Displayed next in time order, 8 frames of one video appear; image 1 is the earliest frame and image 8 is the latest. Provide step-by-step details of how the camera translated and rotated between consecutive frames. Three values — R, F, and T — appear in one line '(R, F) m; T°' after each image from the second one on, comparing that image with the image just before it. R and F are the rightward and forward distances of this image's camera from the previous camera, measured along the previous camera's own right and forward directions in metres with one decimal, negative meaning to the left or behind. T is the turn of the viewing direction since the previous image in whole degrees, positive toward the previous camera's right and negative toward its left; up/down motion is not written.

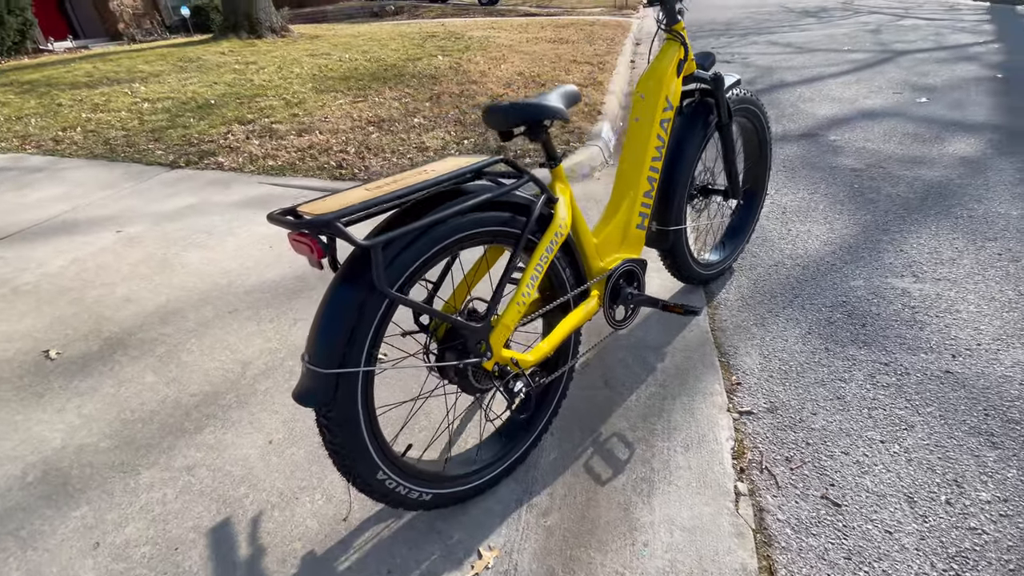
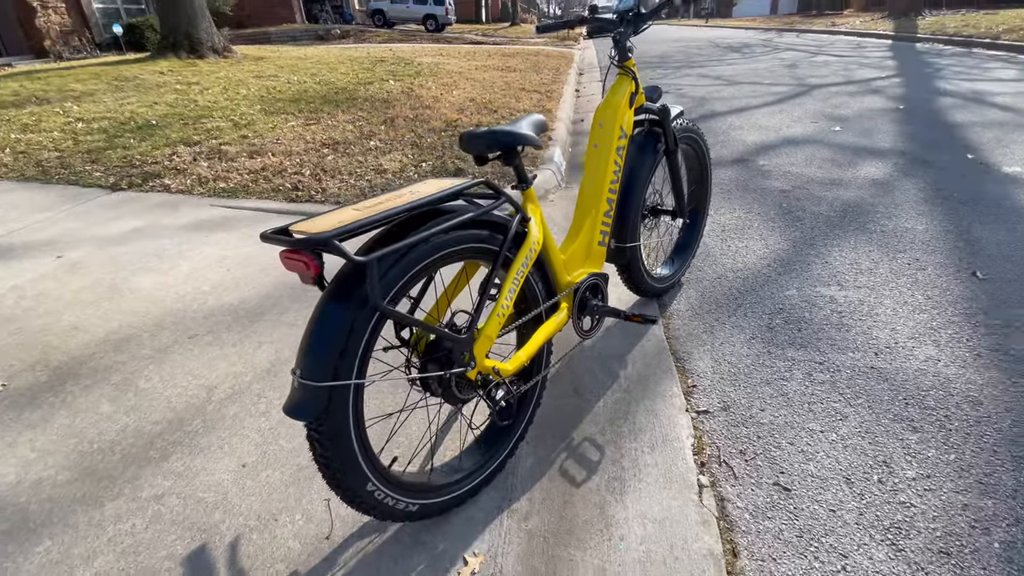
(-0.1, -0.1) m; +6°
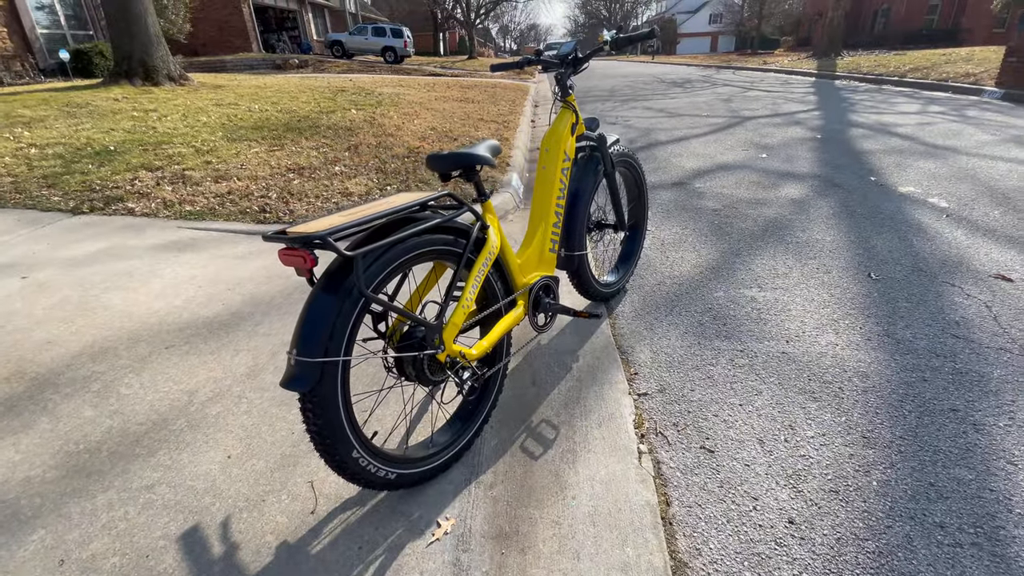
(0.0, -0.3) m; +5°
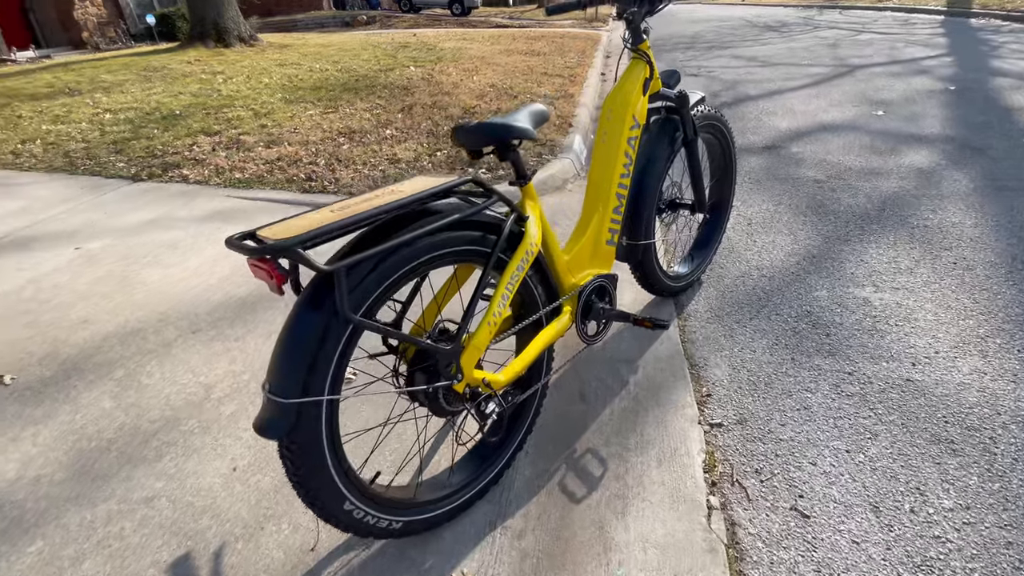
(+0.1, +0.4) m; -8°
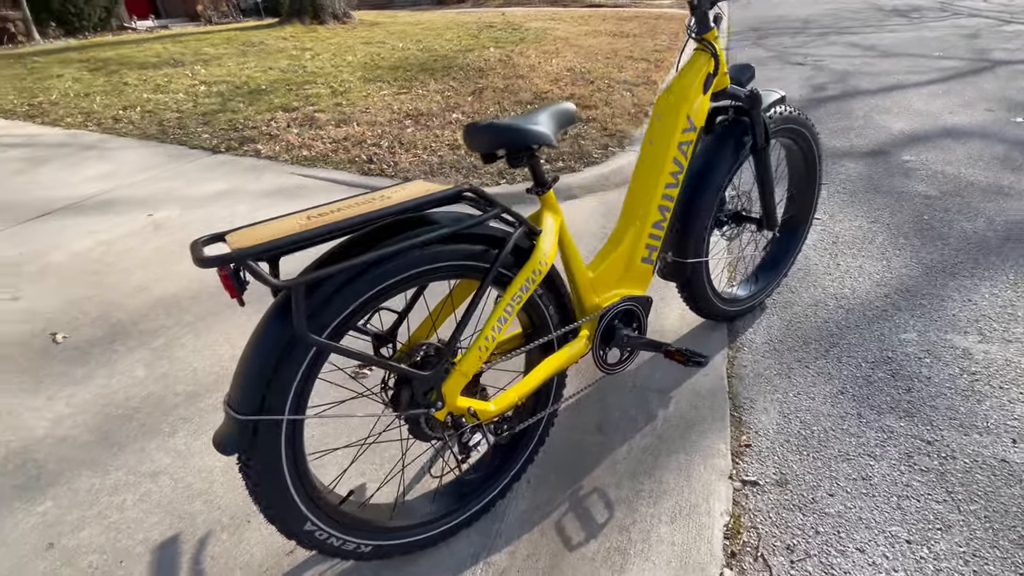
(+0.2, +0.2) m; -8°
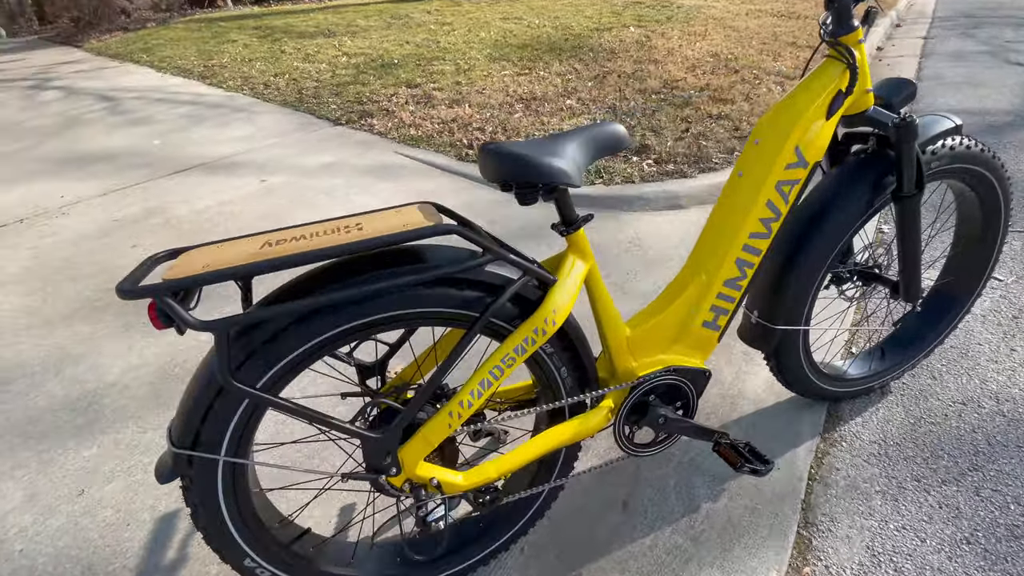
(+0.3, +0.3) m; -13°
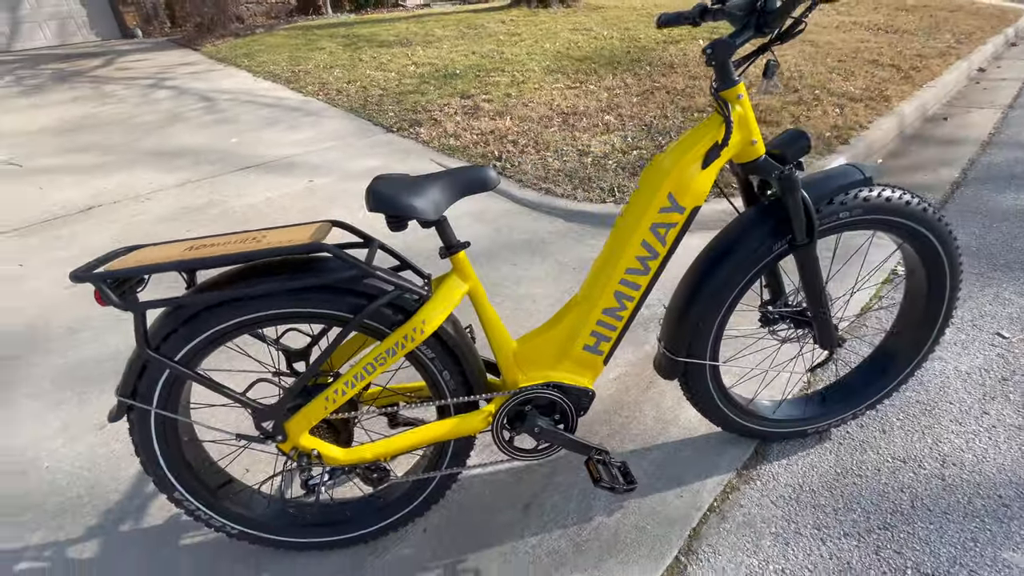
(+0.6, -0.1) m; -9°
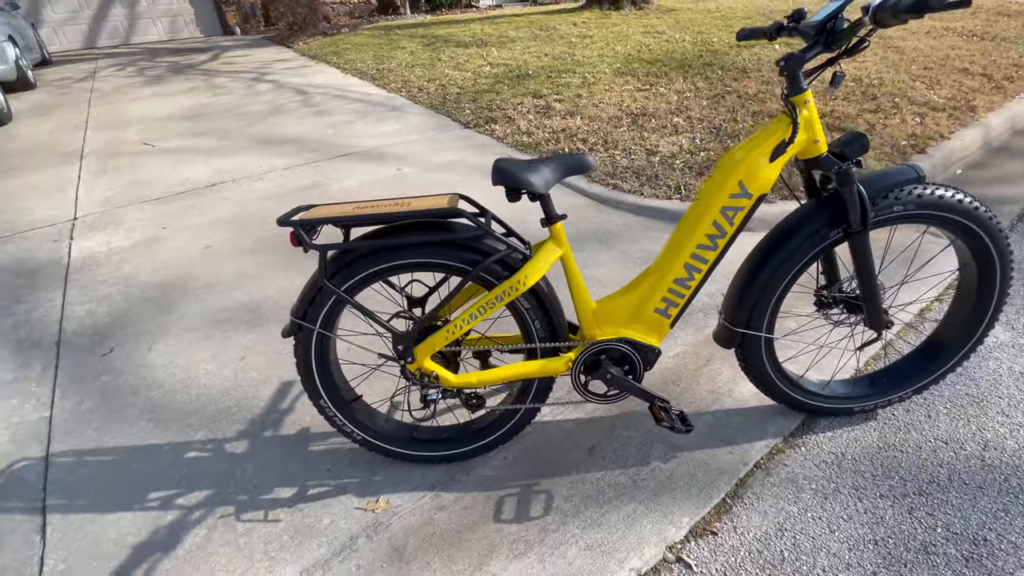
(-0.1, -0.3) m; -6°
